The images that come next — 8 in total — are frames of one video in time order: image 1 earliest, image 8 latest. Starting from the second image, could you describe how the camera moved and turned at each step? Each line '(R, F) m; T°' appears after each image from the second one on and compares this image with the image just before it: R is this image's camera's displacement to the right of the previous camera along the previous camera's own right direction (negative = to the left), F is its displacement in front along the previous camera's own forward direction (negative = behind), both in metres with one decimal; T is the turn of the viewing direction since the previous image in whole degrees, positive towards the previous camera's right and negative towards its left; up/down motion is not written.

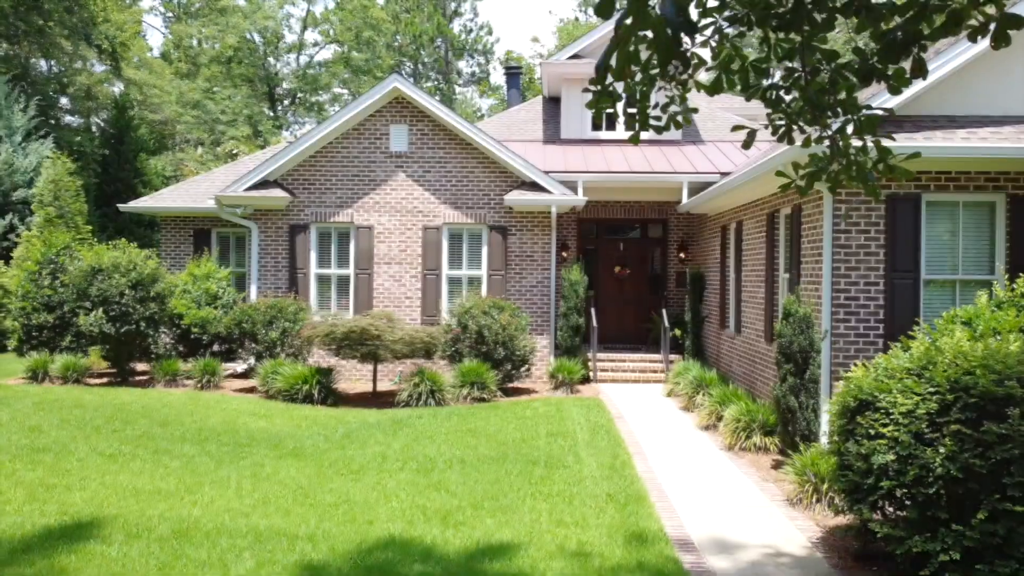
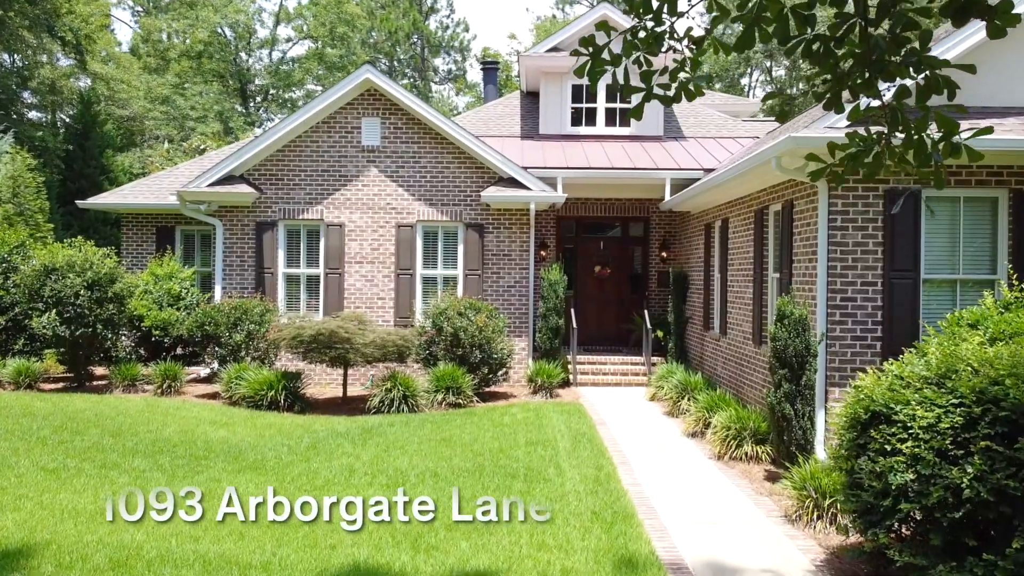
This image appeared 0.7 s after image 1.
(0.0, +0.6) m; +2°
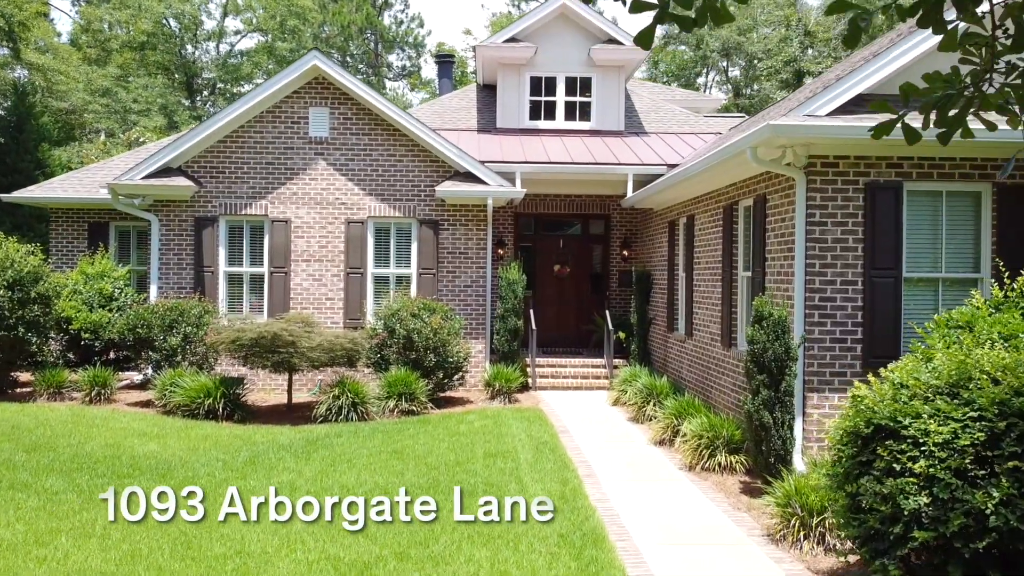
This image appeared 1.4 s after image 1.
(0.0, +0.7) m; +3°
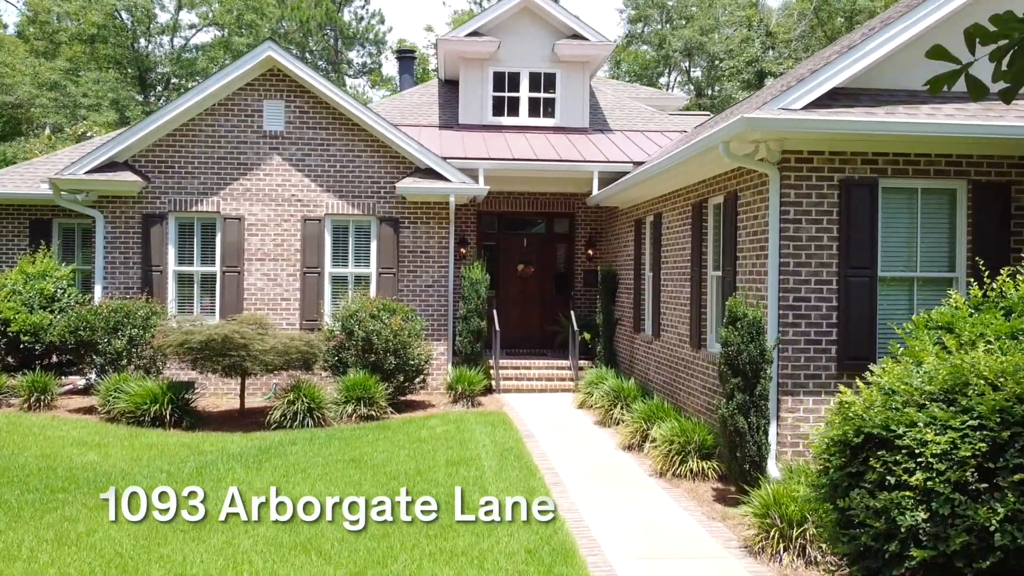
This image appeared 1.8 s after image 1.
(0.0, +0.4) m; +3°
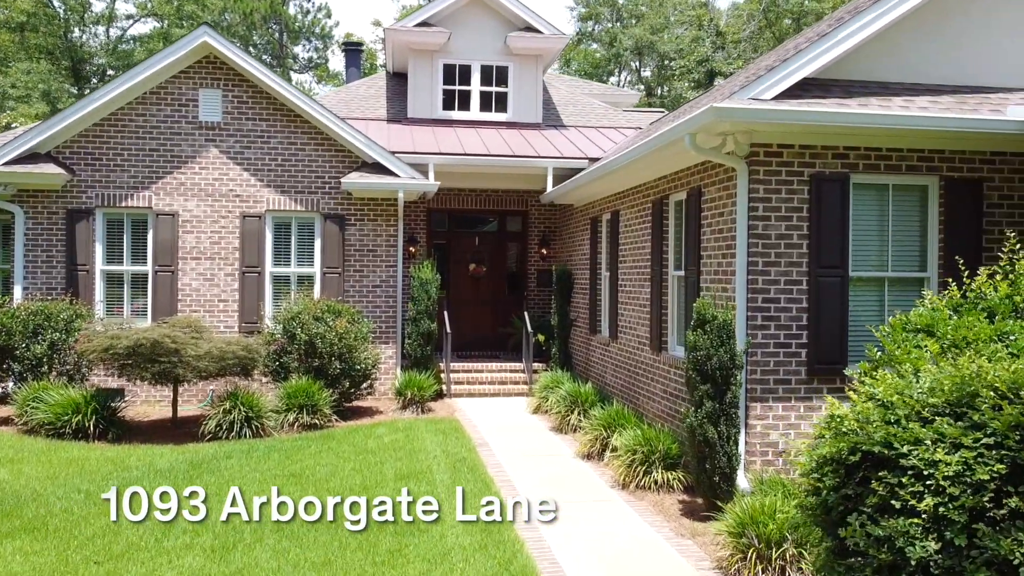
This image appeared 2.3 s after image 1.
(0.0, +0.5) m; +3°
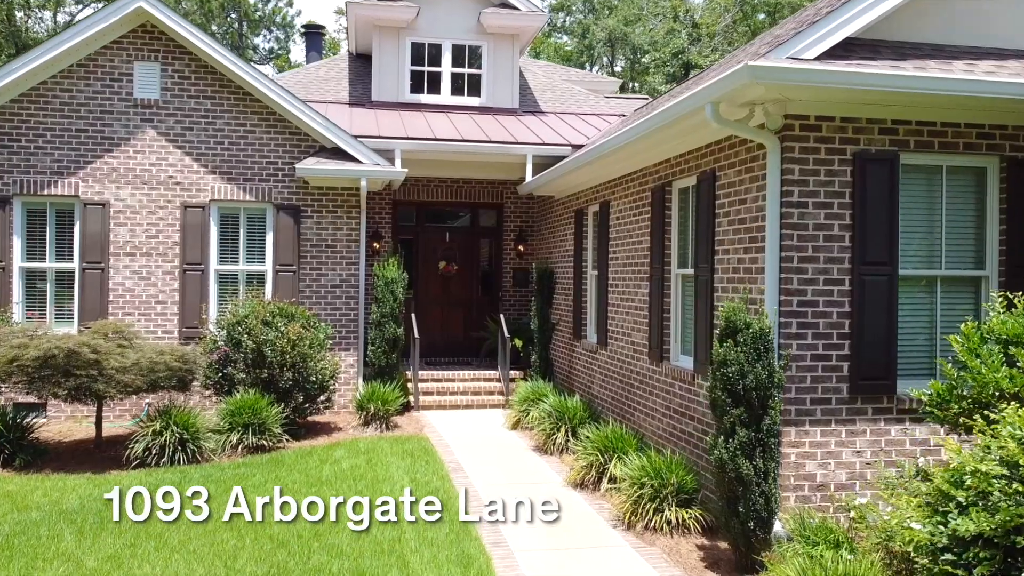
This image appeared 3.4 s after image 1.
(-0.1, +1.3) m; +2°
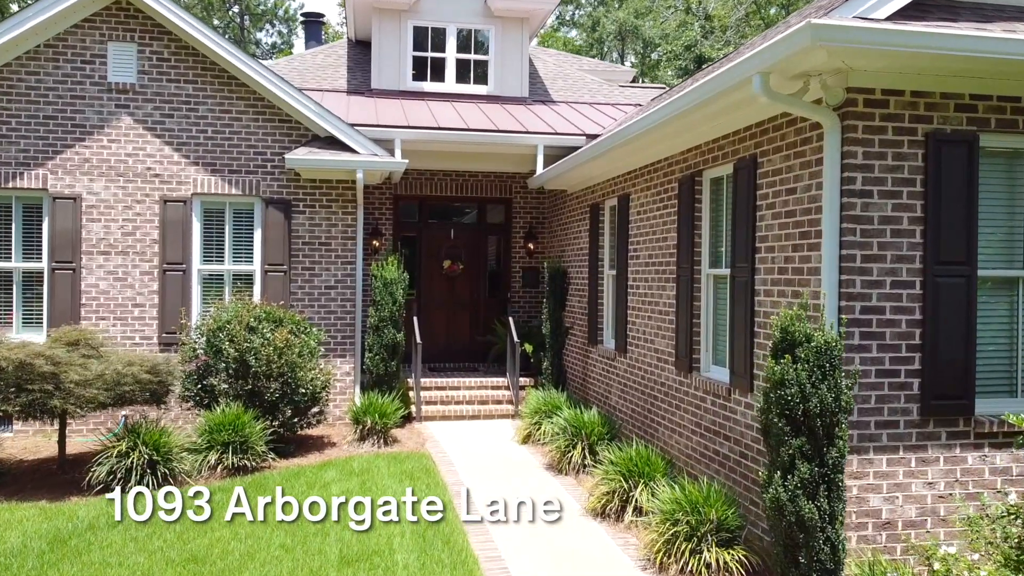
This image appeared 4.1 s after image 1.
(0.0, +0.9) m; 0°
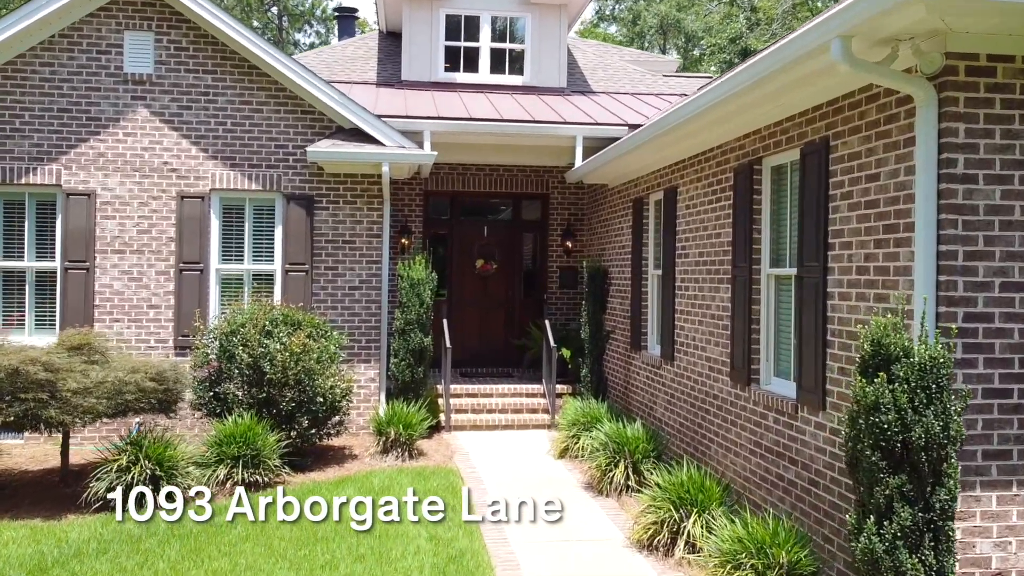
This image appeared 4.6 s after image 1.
(0.0, +0.8) m; -3°
